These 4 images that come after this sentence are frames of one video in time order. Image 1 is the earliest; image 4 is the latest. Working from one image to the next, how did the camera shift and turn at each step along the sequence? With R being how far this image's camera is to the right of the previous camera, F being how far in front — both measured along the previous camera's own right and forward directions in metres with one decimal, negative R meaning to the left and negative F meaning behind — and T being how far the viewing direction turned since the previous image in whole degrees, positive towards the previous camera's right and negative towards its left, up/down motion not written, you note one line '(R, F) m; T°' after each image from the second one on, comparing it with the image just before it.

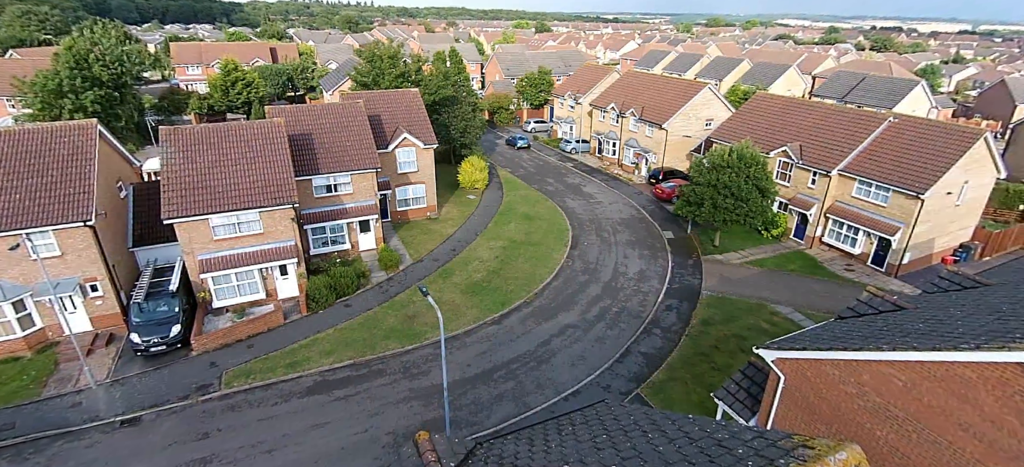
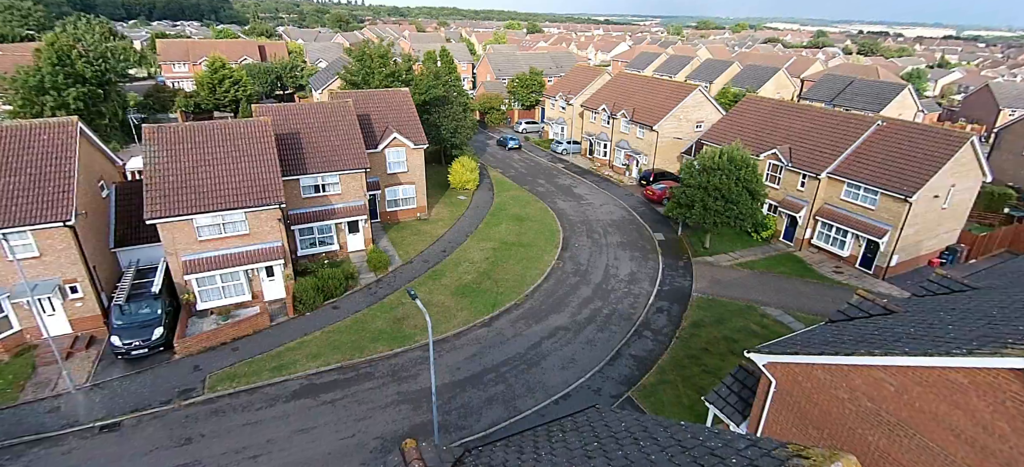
(0.0, +0.2) m; +1°
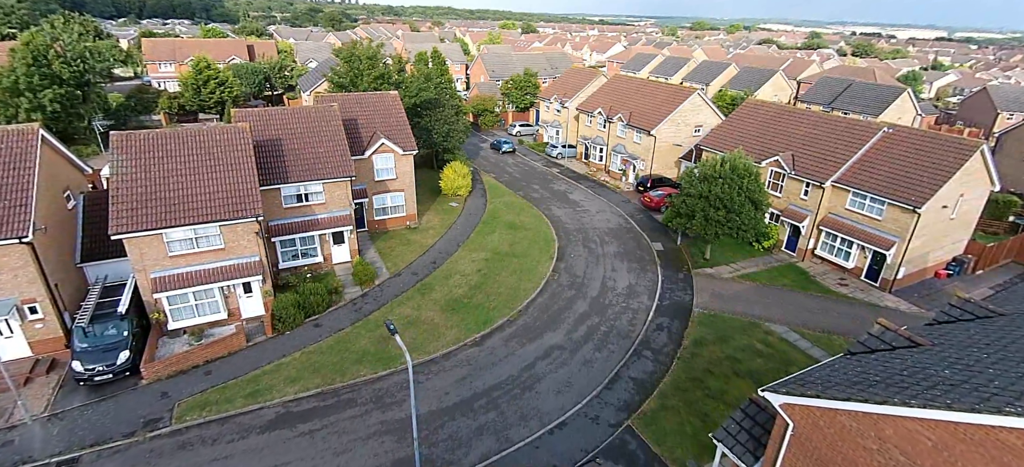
(+0.1, +1.3) m; +1°
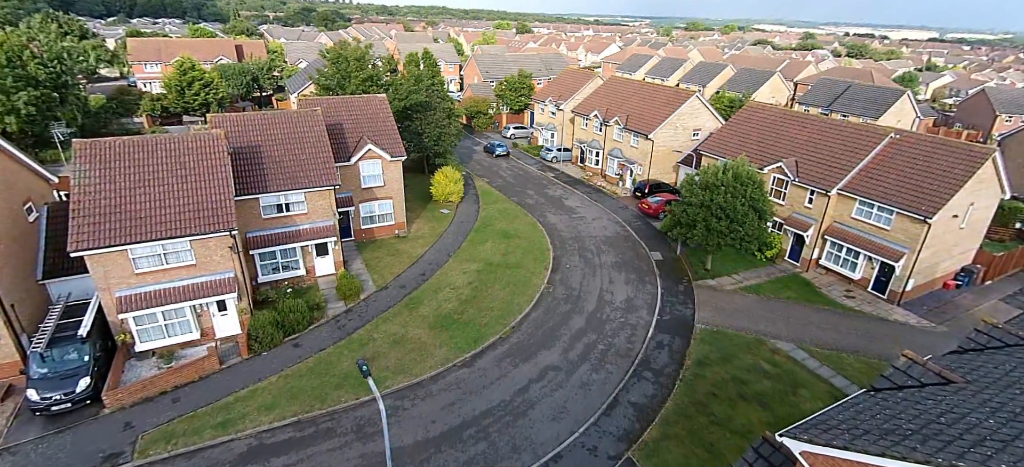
(+0.1, +1.3) m; +1°
